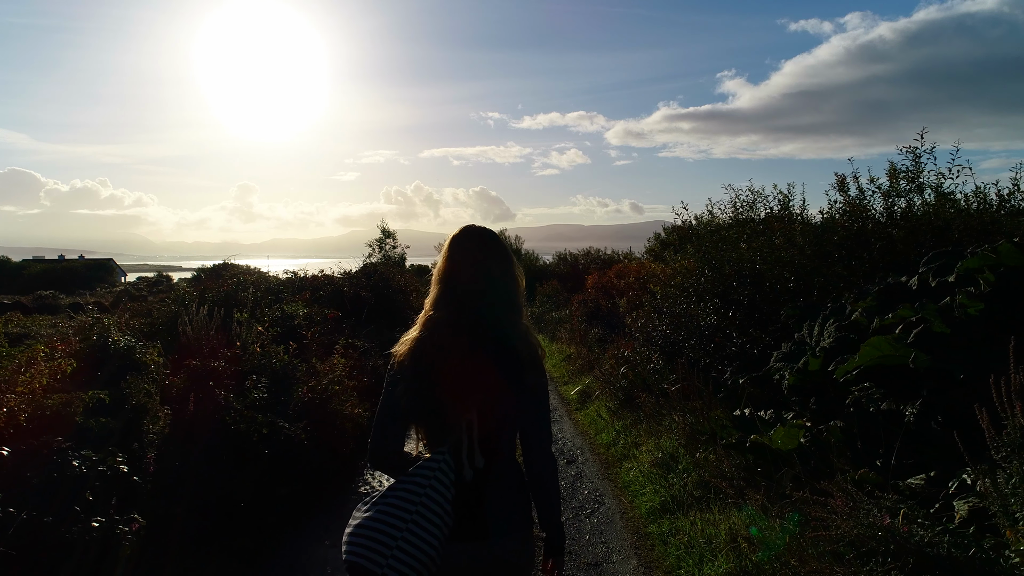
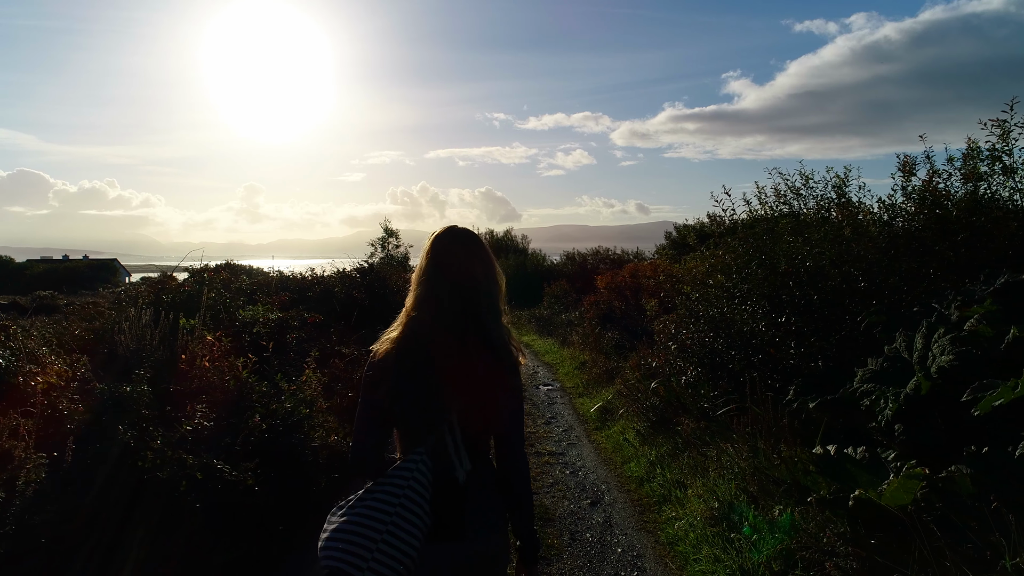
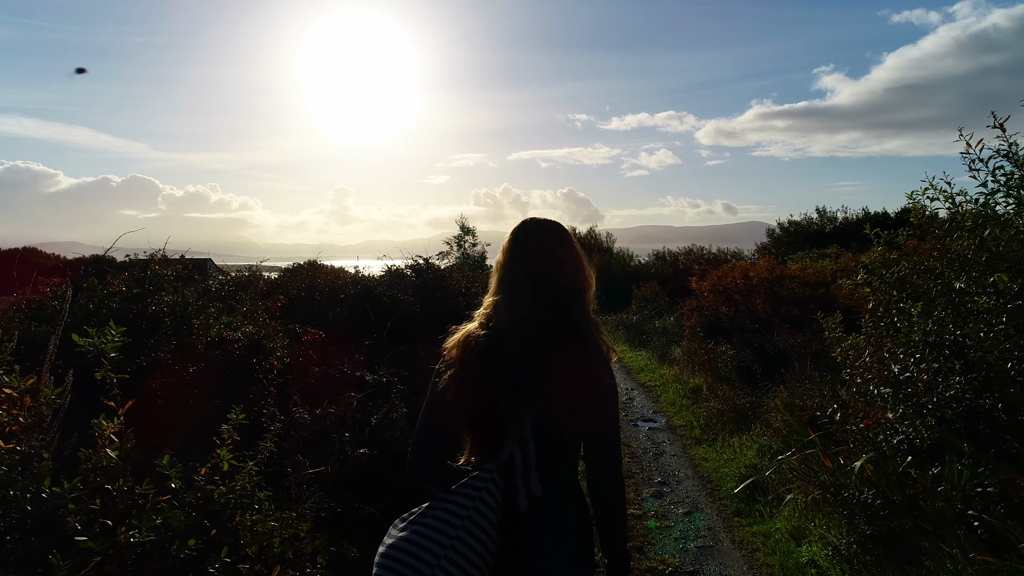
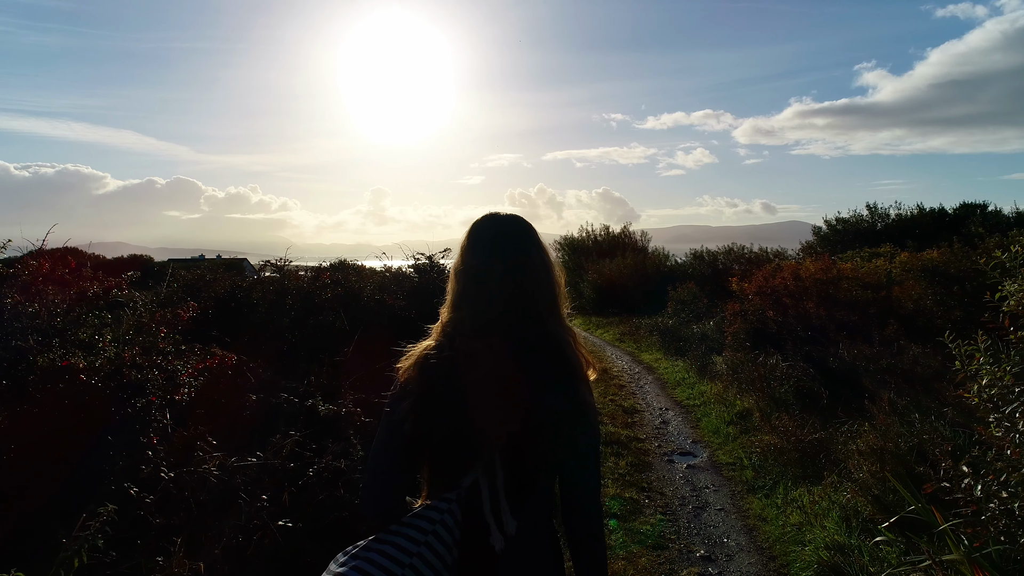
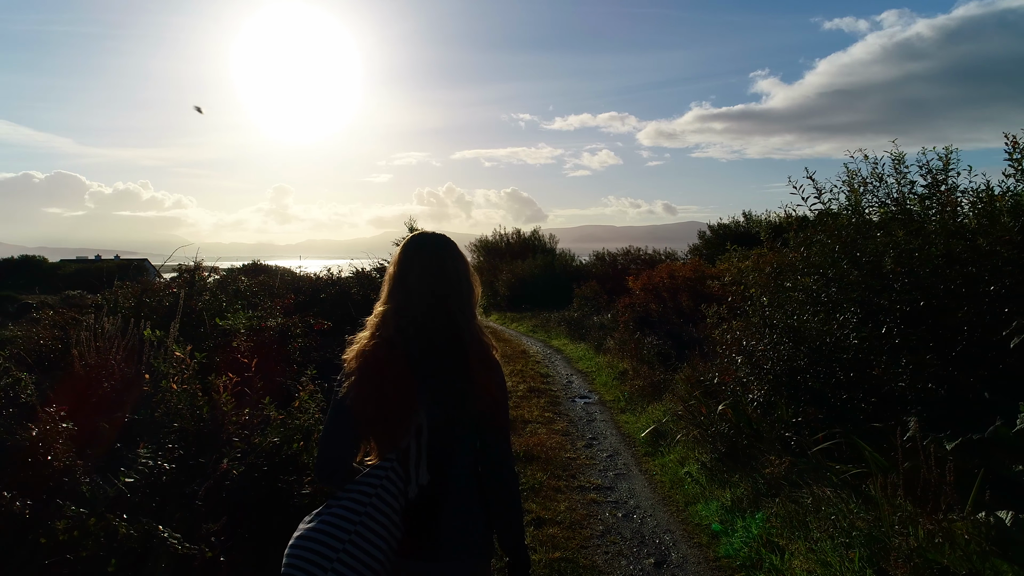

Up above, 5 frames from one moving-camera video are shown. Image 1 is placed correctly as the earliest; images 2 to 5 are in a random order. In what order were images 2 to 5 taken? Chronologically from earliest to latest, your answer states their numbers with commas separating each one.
2, 5, 3, 4
